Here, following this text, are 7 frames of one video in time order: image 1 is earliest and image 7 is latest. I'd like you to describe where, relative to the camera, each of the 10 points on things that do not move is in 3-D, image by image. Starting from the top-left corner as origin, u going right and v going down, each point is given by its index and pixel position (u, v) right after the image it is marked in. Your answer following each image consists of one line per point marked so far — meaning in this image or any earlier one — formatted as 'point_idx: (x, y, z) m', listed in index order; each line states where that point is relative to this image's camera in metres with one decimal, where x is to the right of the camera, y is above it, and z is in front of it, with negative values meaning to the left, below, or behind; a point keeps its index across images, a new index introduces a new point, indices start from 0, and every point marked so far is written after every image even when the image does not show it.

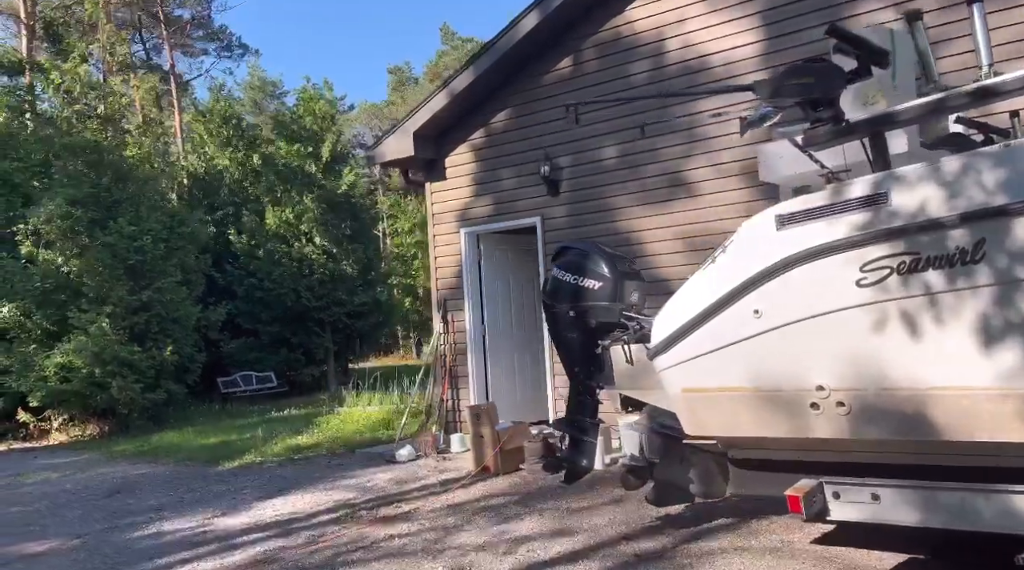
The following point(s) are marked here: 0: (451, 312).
0: (-0.6, -0.2, +8.8) m
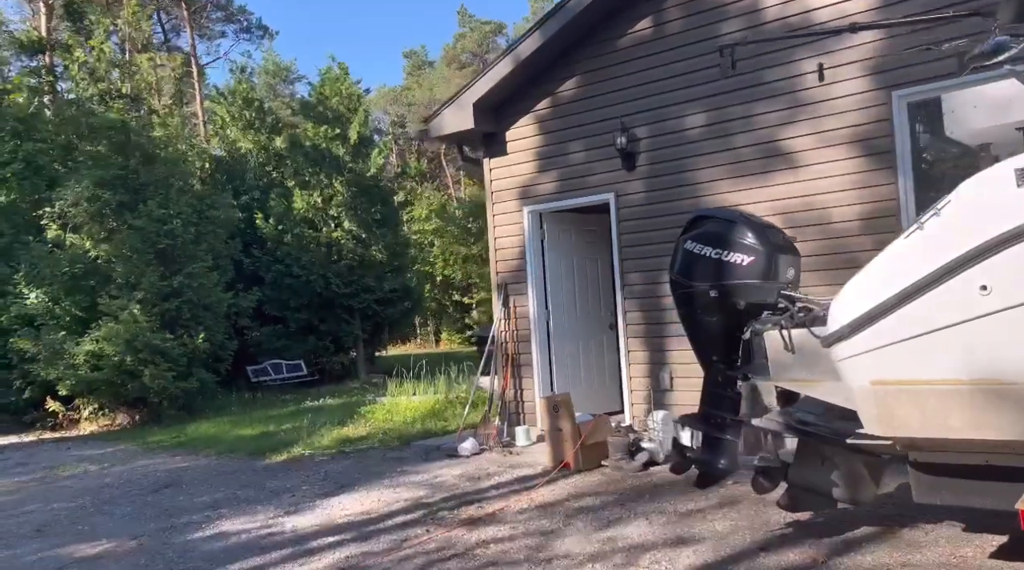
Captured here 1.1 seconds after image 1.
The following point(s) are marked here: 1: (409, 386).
0: (0.0, -0.1, +8.3) m
1: (-1.3, -1.3, +12.1) m
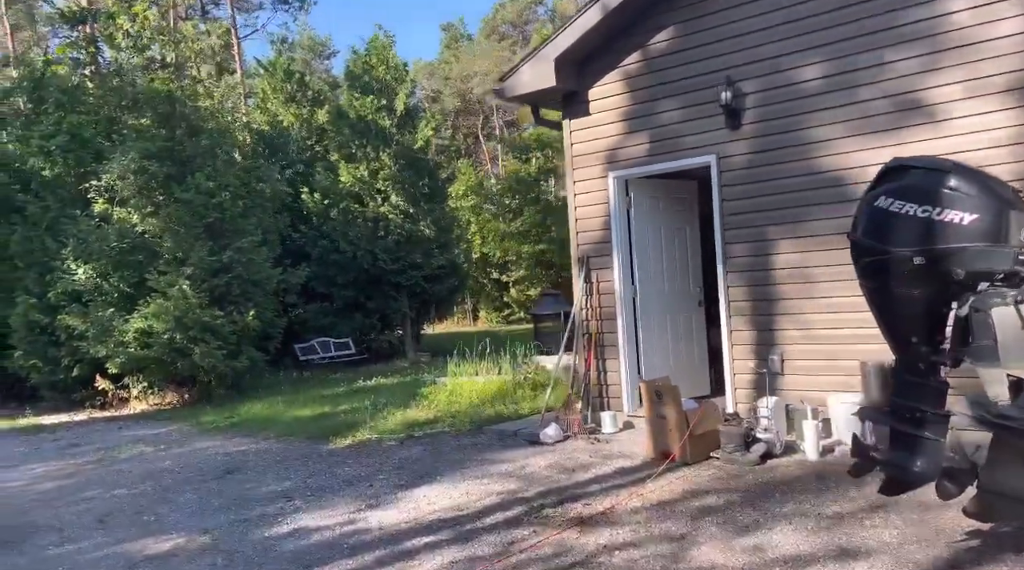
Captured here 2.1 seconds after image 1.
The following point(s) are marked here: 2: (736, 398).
0: (+0.7, +0.1, +7.7) m
1: (-0.5, -1.0, +11.5) m
2: (+1.6, -0.8, +6.6) m
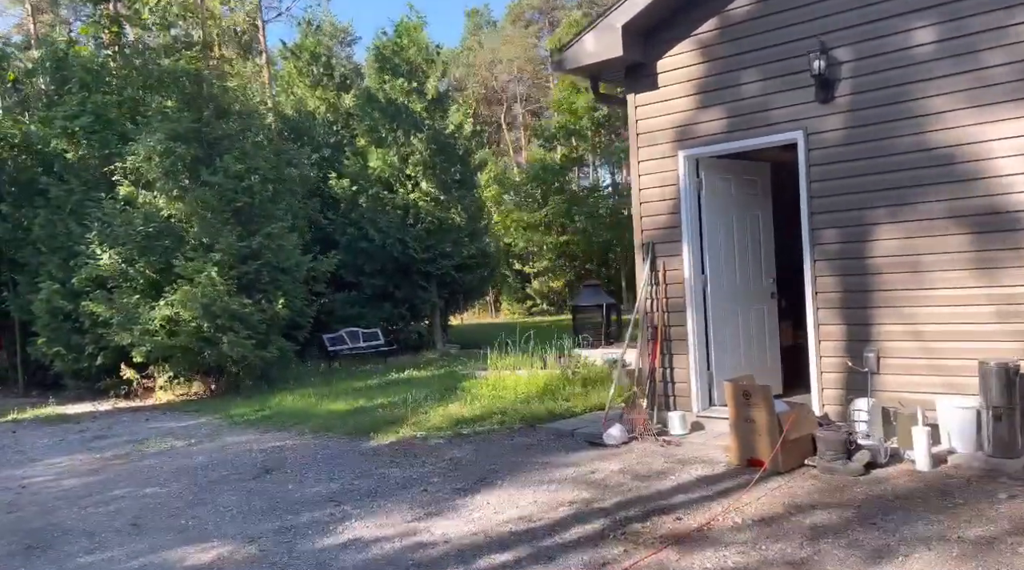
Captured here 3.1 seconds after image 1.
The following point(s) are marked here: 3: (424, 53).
0: (+1.2, +0.2, +7.1) m
1: (0.0, -0.9, +11.0) m
2: (+2.0, -0.7, +6.0) m
3: (-1.7, +4.7, +18.8) m
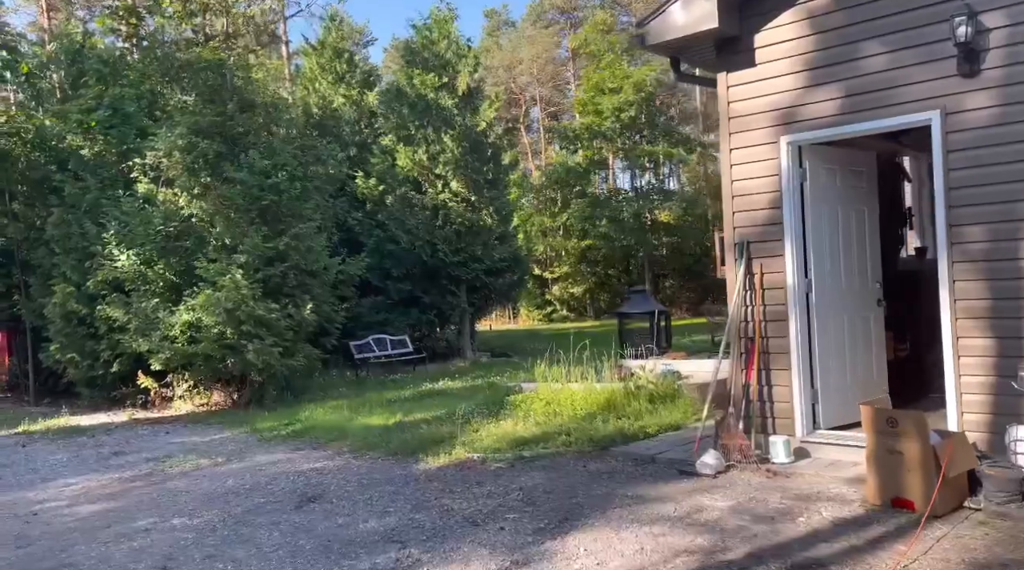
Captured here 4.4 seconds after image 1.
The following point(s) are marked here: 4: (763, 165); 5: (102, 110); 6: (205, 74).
0: (+1.7, +0.2, +6.2) m
1: (+0.5, -1.0, +10.1) m
2: (+2.5, -0.8, +5.2) m
3: (-1.1, +4.6, +18.0) m
4: (+1.7, +0.8, +6.2) m
5: (-5.7, +2.4, +12.9) m
6: (-4.1, +2.9, +12.7) m
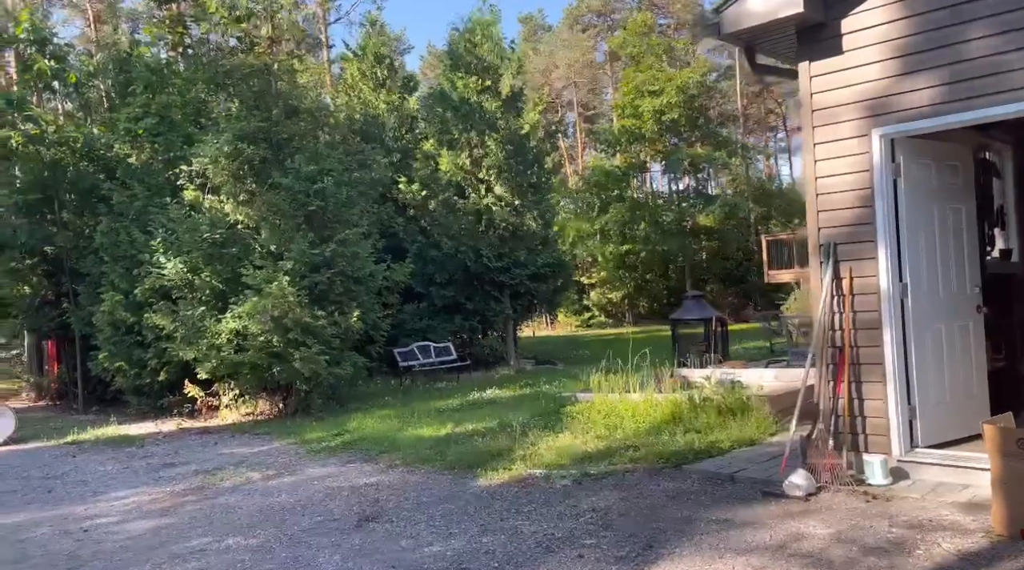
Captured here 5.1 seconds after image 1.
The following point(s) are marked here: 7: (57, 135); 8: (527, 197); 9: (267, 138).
0: (+2.1, +0.1, +5.8) m
1: (+1.1, -1.0, +9.8) m
2: (+2.9, -0.8, +4.7) m
3: (-0.2, +4.5, +17.7) m
4: (+2.1, +0.7, +5.8) m
5: (-5.0, +2.3, +12.7) m
6: (-3.5, +2.8, +12.5) m
7: (-6.5, +2.1, +13.2) m
8: (+0.3, +1.6, +17.0) m
9: (-3.2, +1.9, +12.2) m
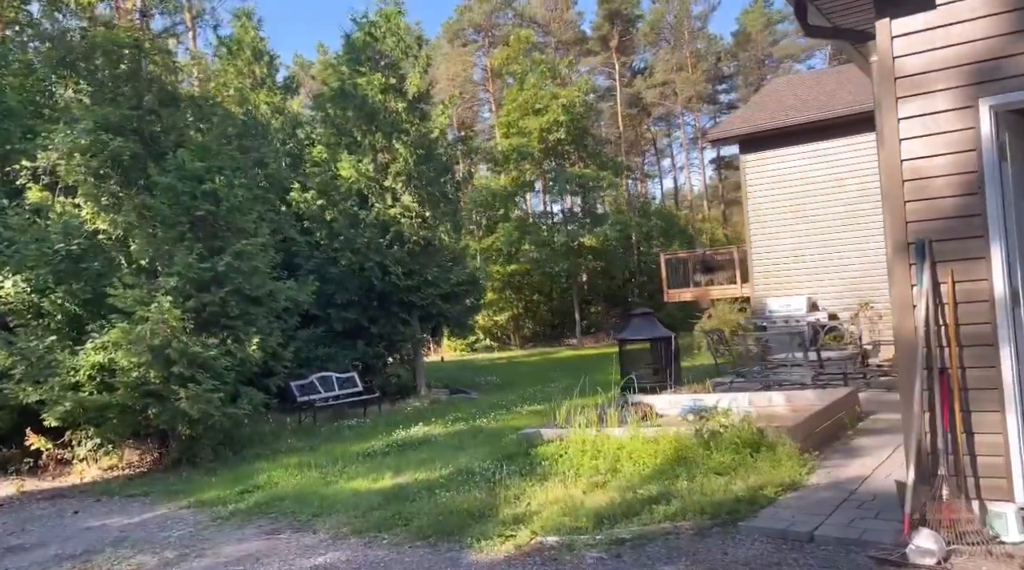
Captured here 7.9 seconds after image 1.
0: (+2.2, +0.1, +4.5) m
1: (+0.7, -1.1, +8.2) m
2: (+3.2, -0.8, +3.5) m
3: (-1.9, +4.1, +16.0) m
4: (+2.2, +0.7, +4.5) m
5: (-5.8, +2.0, +10.3) m
6: (-4.3, +2.5, +10.3) m
7: (-7.3, +1.8, +10.6) m
8: (-1.2, +1.3, +15.4) m
9: (-4.0, +1.7, +10.1) m
